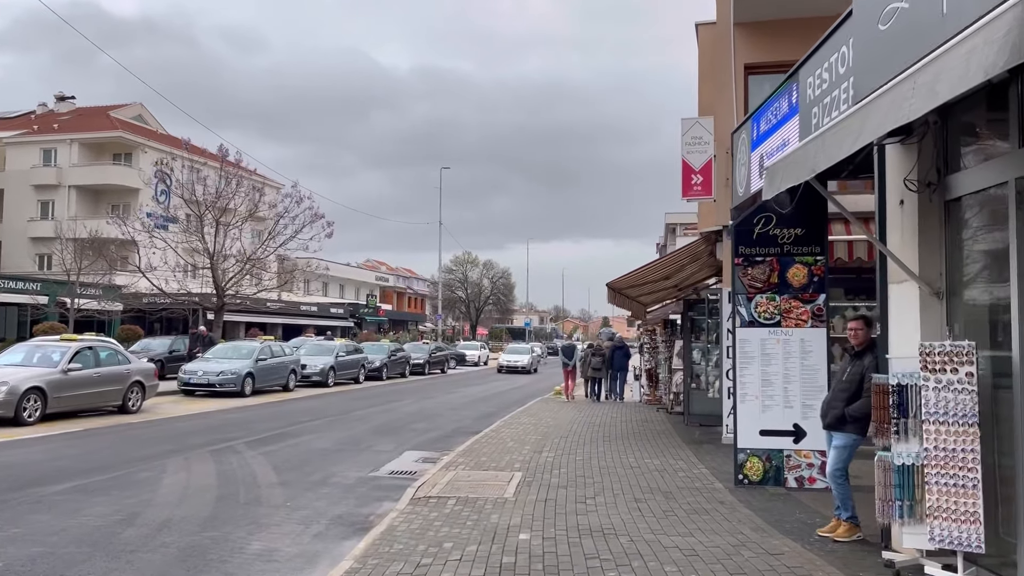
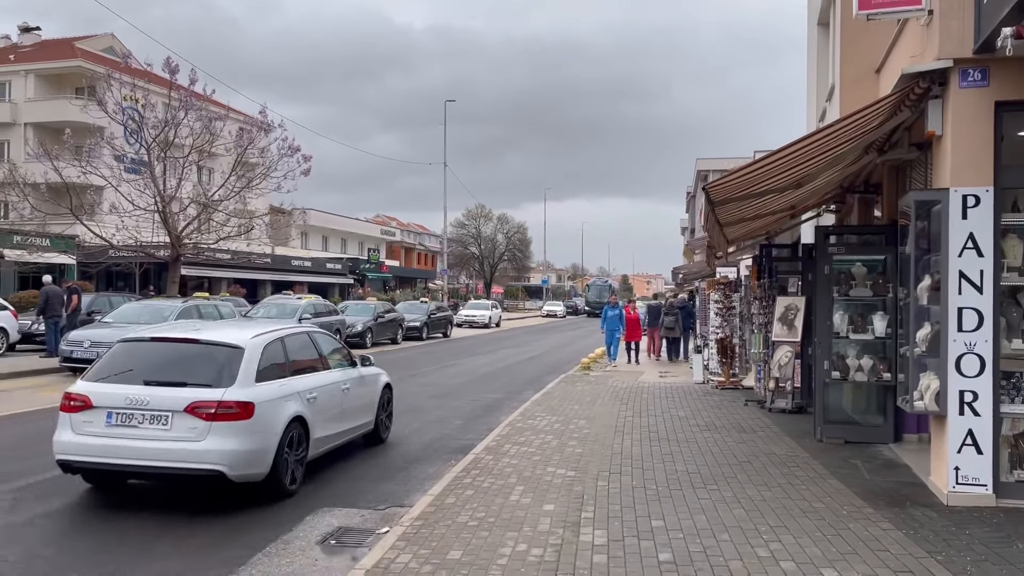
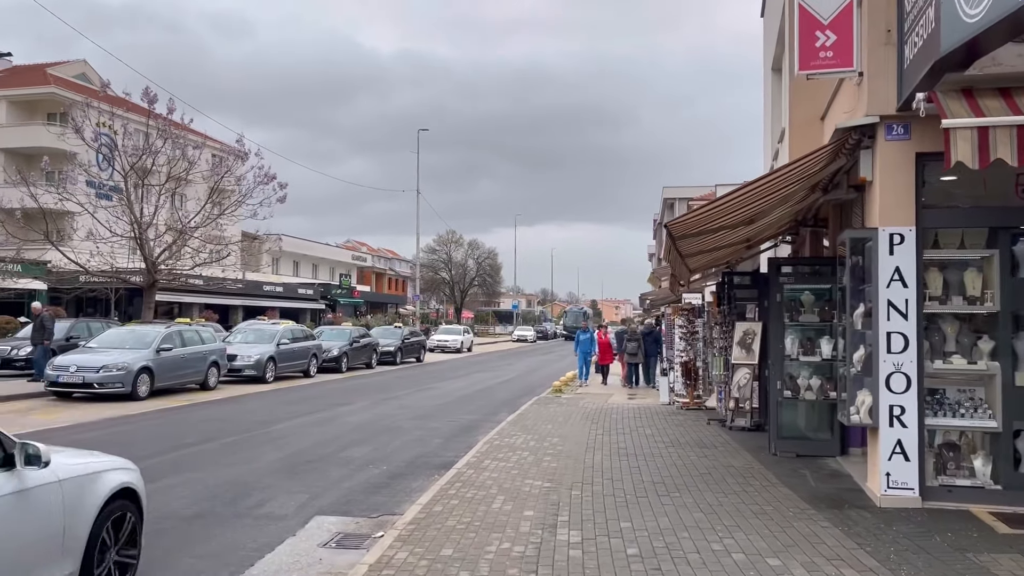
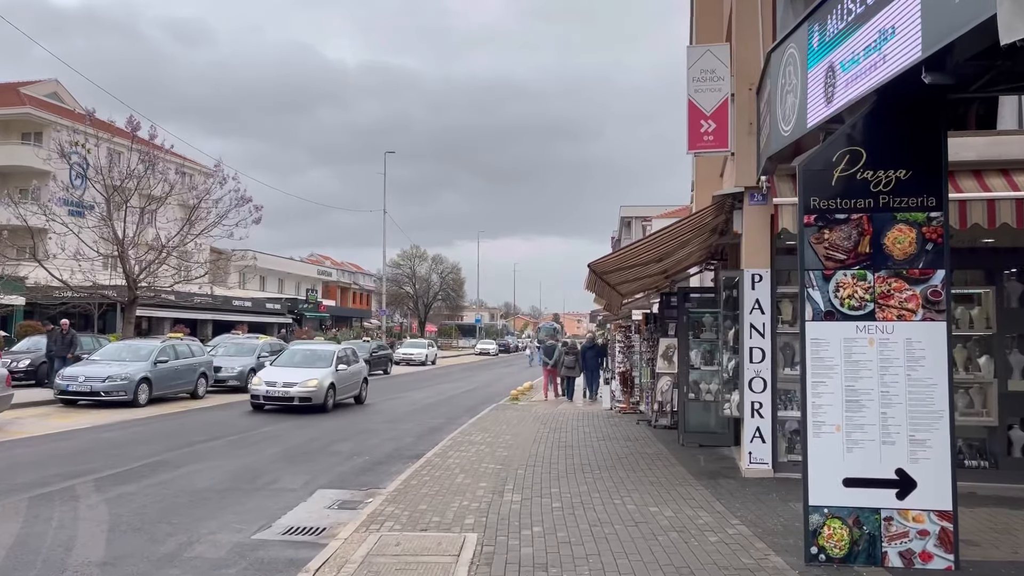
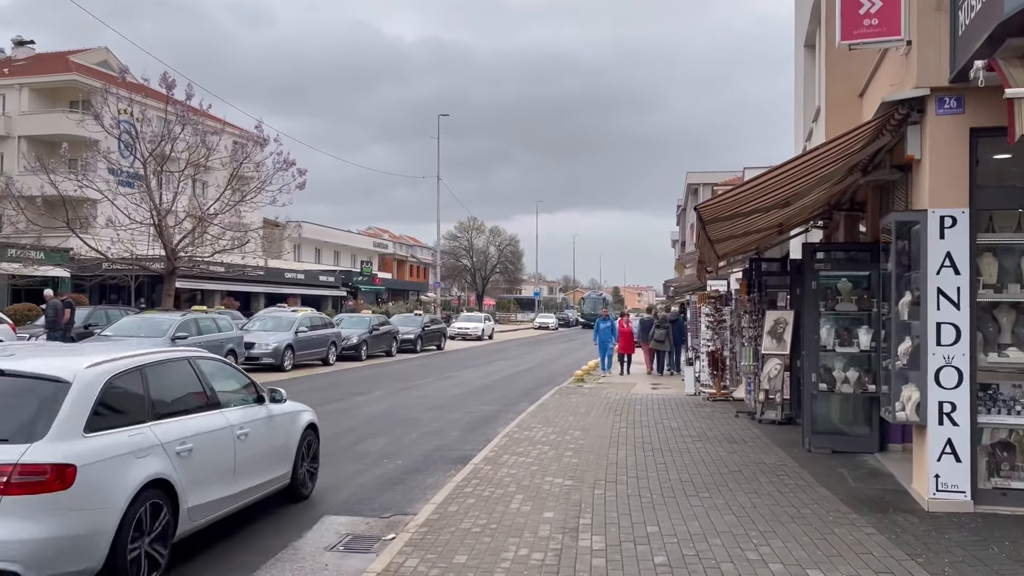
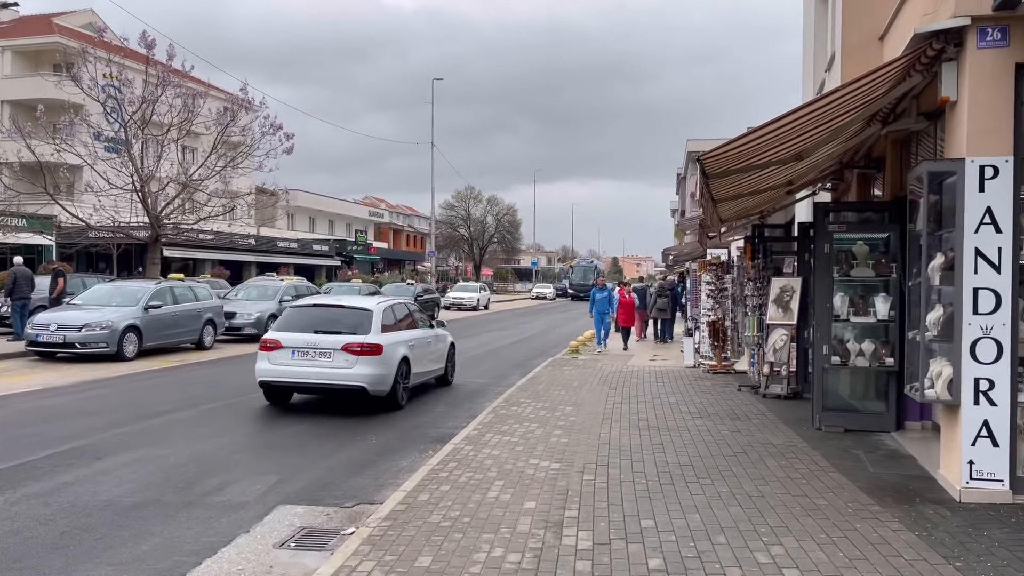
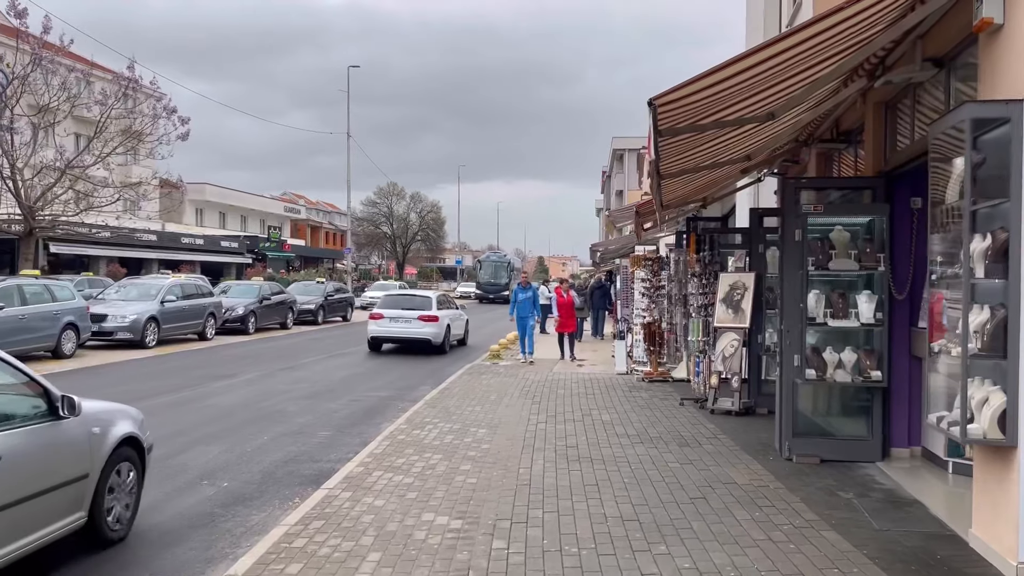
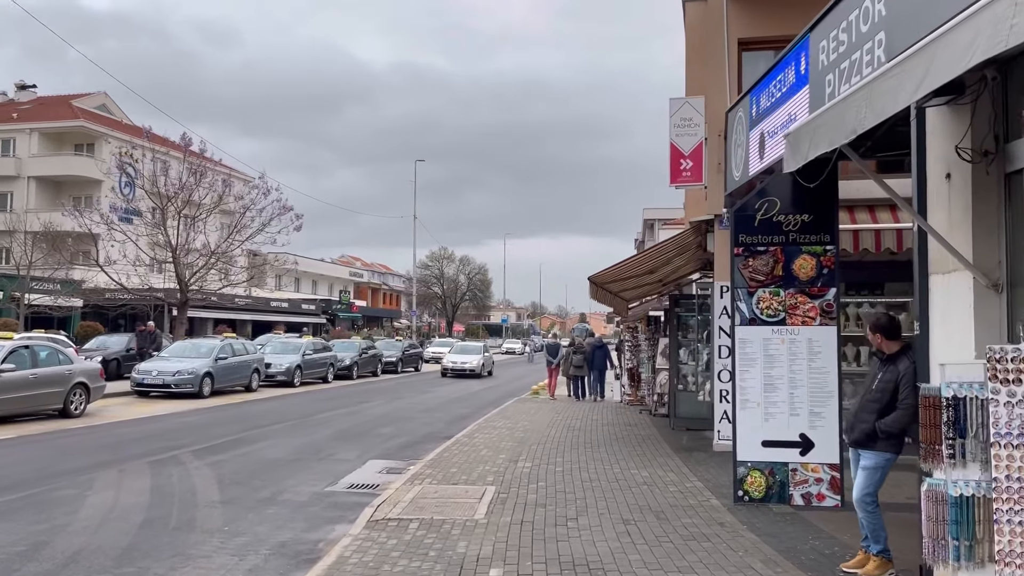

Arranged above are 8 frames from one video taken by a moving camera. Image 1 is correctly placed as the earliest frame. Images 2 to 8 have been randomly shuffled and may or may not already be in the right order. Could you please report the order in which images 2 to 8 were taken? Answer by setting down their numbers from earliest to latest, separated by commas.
8, 4, 3, 5, 2, 6, 7
